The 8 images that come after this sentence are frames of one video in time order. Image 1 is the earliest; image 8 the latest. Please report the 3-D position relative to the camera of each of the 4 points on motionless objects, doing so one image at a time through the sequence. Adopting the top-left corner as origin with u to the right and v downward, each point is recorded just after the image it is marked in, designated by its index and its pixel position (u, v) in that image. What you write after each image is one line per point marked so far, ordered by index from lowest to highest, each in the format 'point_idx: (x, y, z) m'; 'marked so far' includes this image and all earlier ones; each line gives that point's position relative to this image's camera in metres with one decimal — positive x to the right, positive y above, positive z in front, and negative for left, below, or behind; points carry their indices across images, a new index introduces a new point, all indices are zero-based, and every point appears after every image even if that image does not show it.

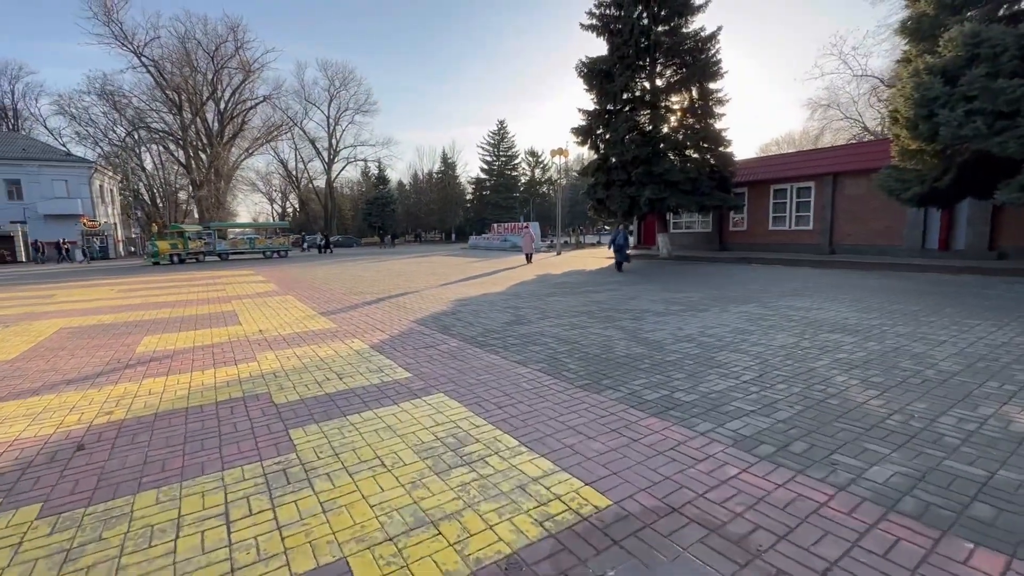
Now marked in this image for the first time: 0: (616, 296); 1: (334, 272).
0: (+2.5, -0.2, +10.9) m
1: (-7.5, +0.7, +19.7) m
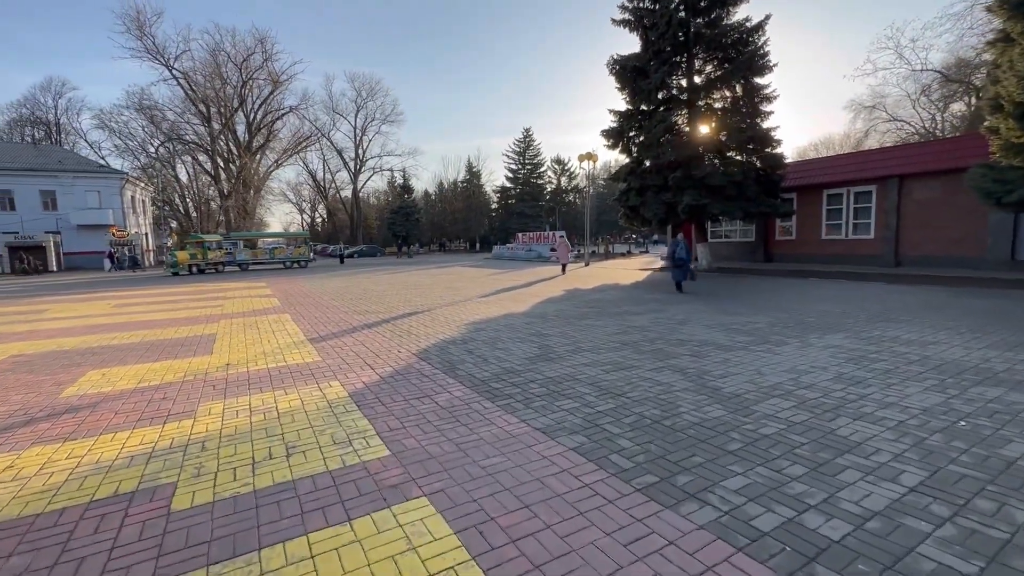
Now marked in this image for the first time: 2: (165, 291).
0: (+2.9, -0.6, +9.1) m
1: (-6.5, +0.1, +18.4) m
2: (-14.2, -0.1, +19.2) m
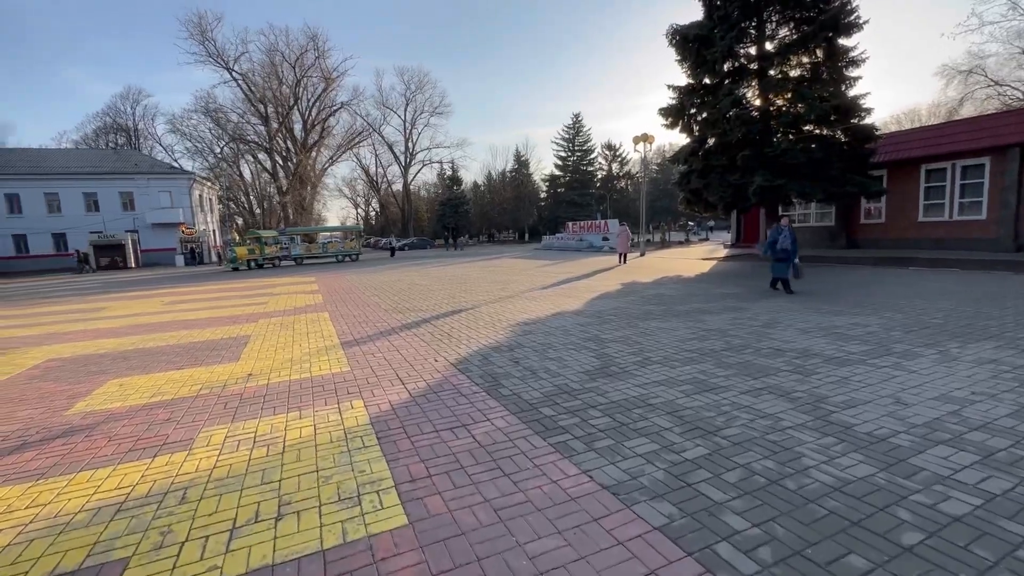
0: (+3.8, -0.6, +7.7) m
1: (-4.6, +0.3, +17.9) m
2: (-12.2, +0.1, +19.5) m
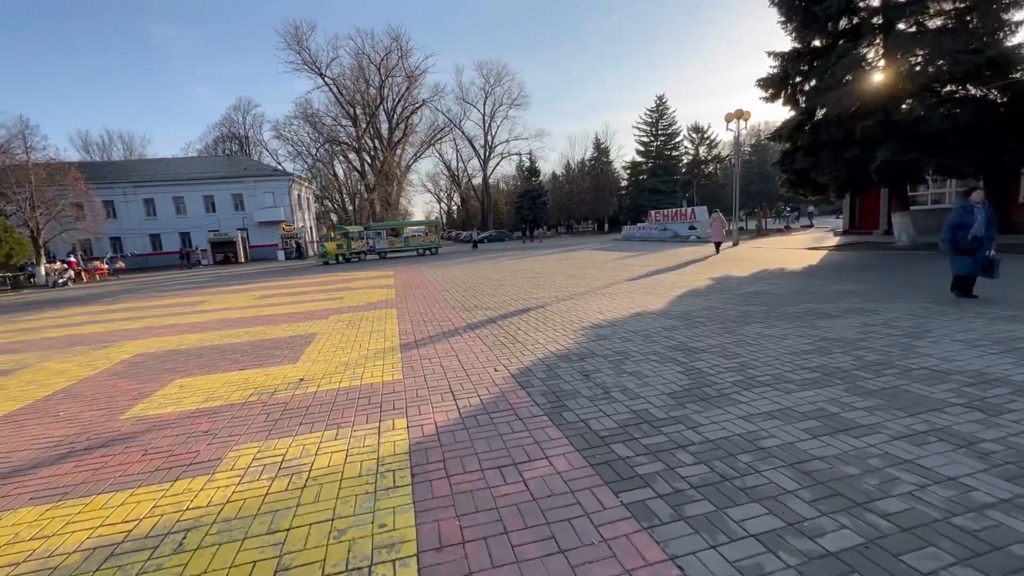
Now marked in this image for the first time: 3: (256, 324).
0: (+4.8, -0.5, +6.1) m
1: (-1.8, +0.5, +17.6) m
2: (-8.9, +0.3, +20.5) m
3: (-5.5, -0.8, +10.0) m
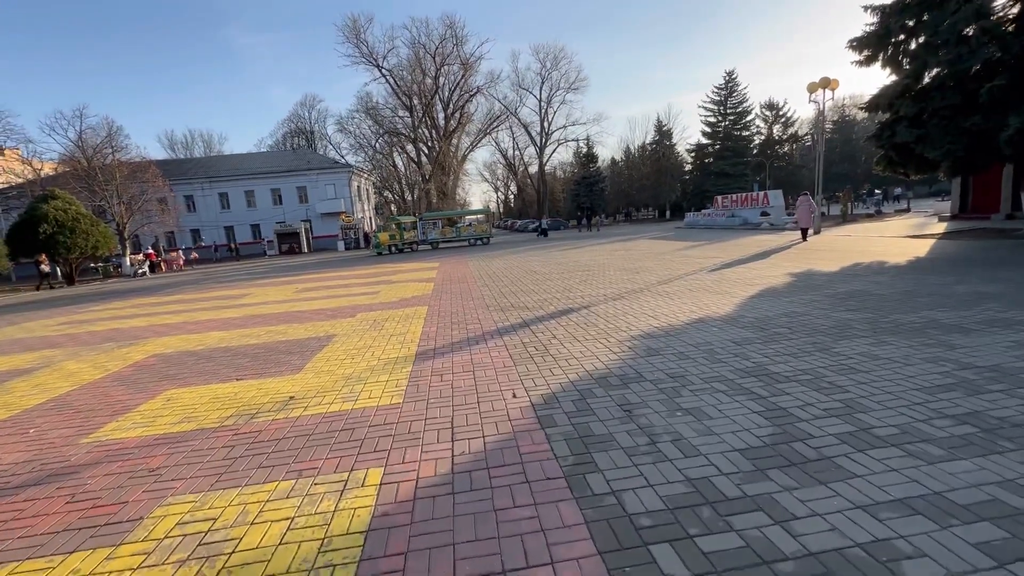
0: (+5.1, -0.6, +4.4) m
1: (-0.1, +0.8, +16.6) m
2: (-6.8, +0.7, +20.3) m
3: (-4.7, -0.7, +9.5) m
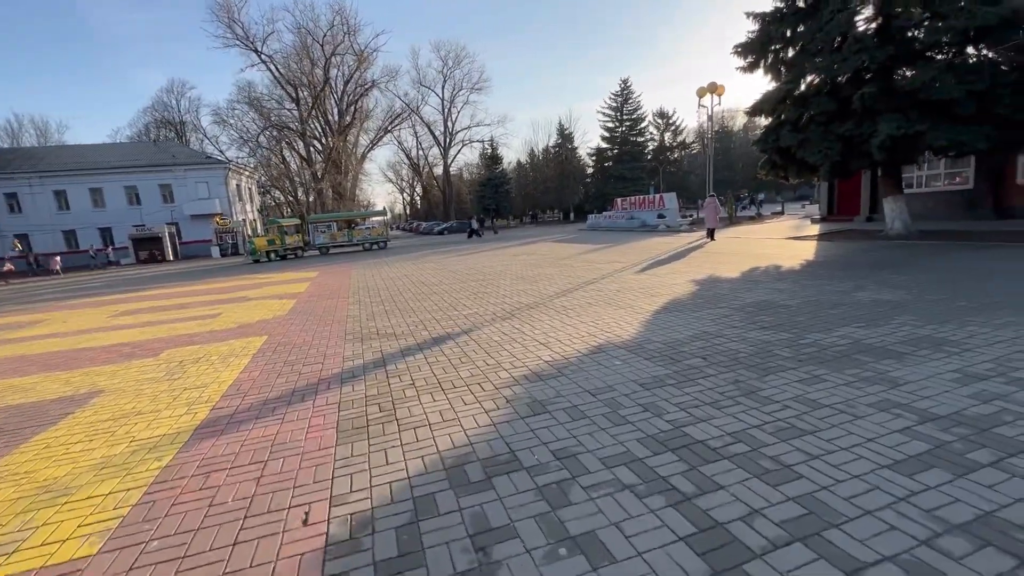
0: (+3.8, -0.8, +3.5) m
1: (-3.6, +0.4, +14.6) m
2: (-10.9, +0.1, +17.0) m
3: (-6.8, -1.2, +6.7) m
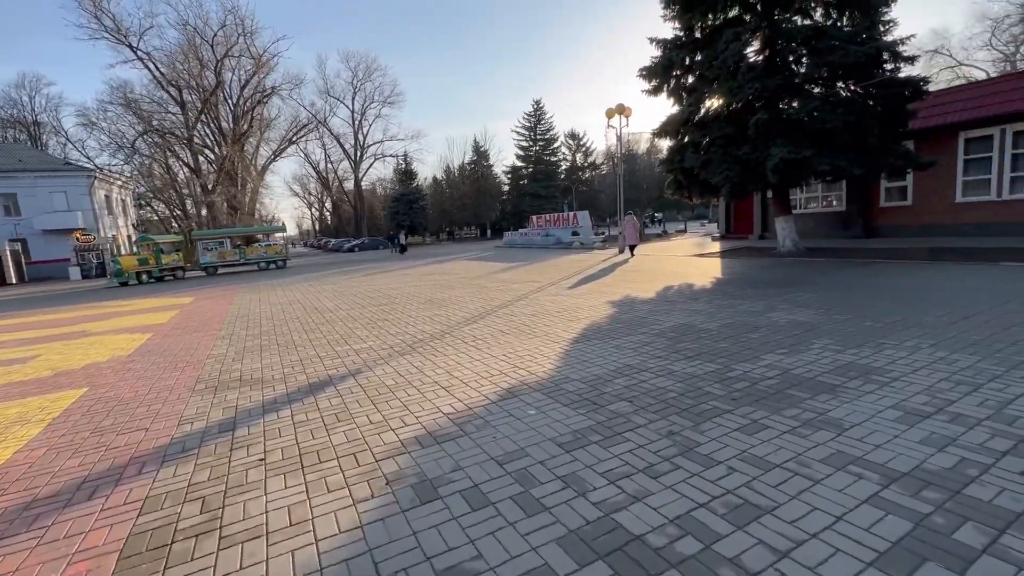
0: (+3.0, -1.0, +3.2) m
1: (-6.2, -0.3, +12.8) m
2: (-13.8, -0.9, +13.9) m
3: (-7.9, -1.6, +4.5) m
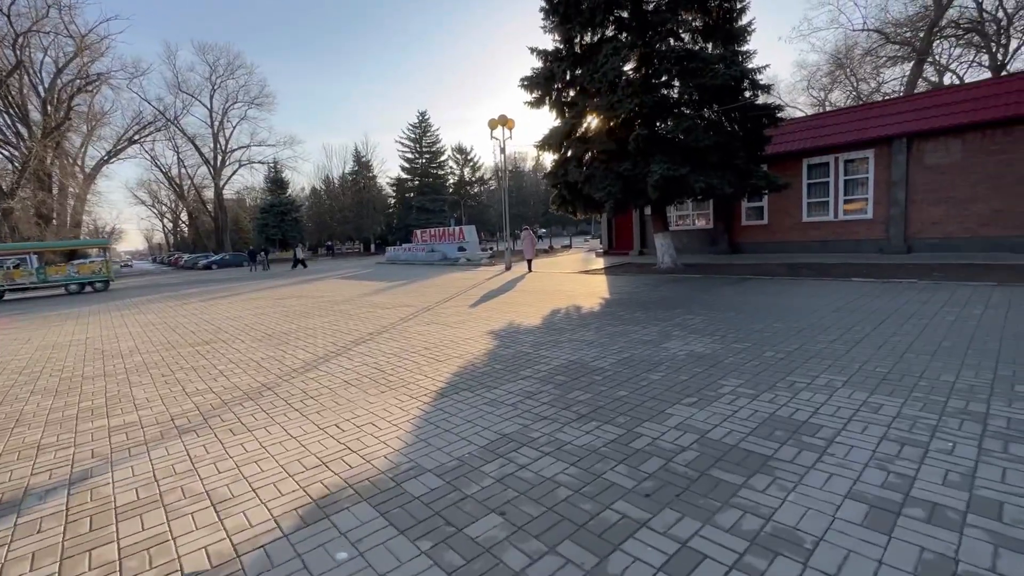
0: (+2.1, -1.2, +2.2) m
1: (-9.0, -1.1, +9.5) m
2: (-16.7, -1.8, +8.8) m
3: (-8.8, -2.1, +1.0) m
